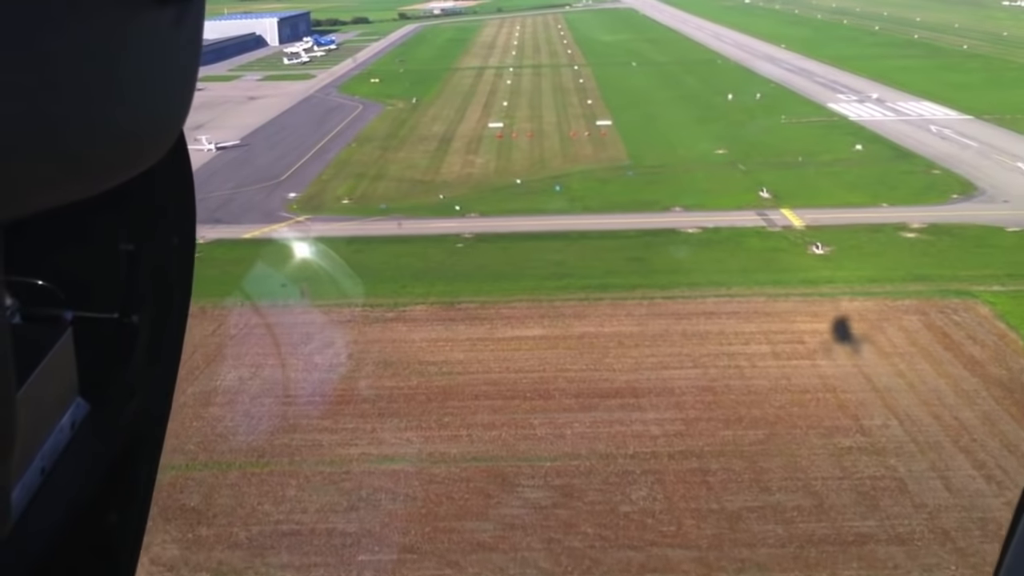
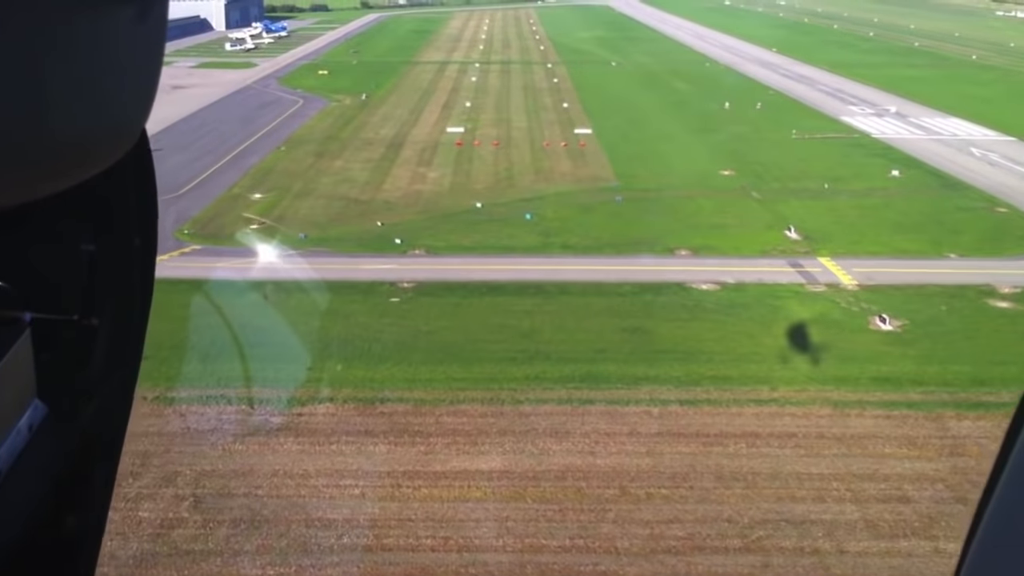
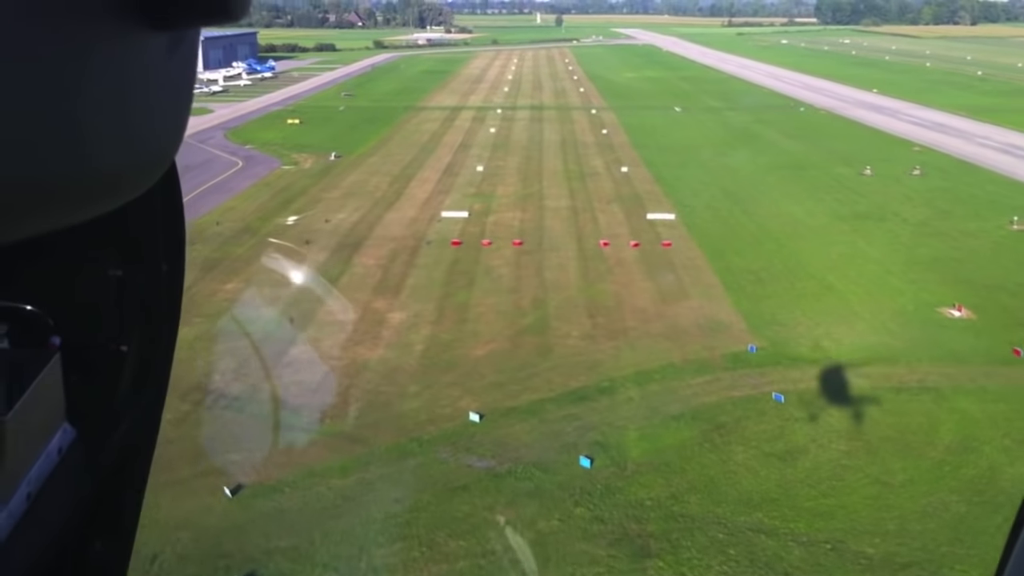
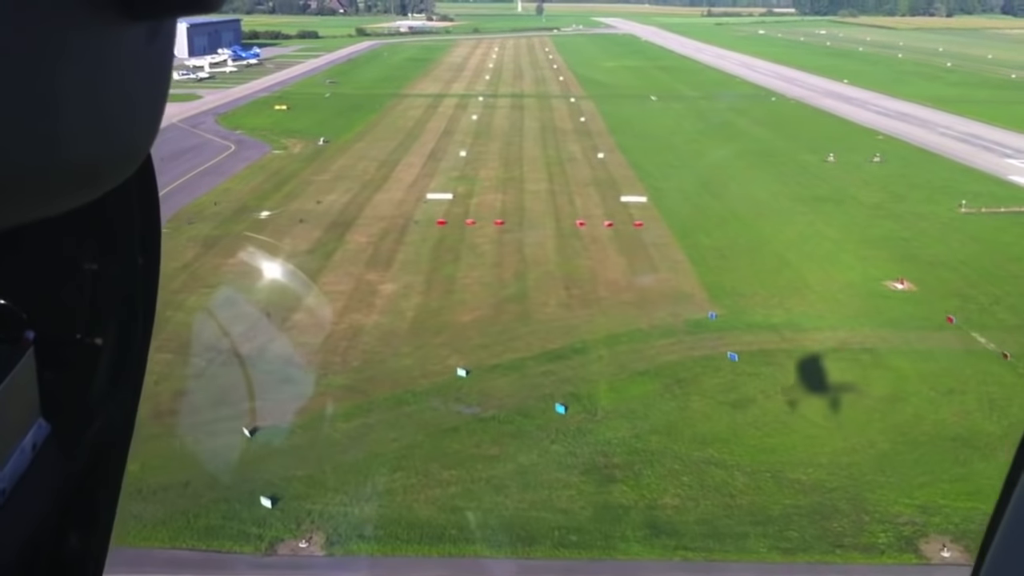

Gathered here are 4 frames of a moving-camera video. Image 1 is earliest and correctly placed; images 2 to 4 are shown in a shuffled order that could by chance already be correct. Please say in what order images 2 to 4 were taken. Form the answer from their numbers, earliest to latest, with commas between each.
2, 4, 3
